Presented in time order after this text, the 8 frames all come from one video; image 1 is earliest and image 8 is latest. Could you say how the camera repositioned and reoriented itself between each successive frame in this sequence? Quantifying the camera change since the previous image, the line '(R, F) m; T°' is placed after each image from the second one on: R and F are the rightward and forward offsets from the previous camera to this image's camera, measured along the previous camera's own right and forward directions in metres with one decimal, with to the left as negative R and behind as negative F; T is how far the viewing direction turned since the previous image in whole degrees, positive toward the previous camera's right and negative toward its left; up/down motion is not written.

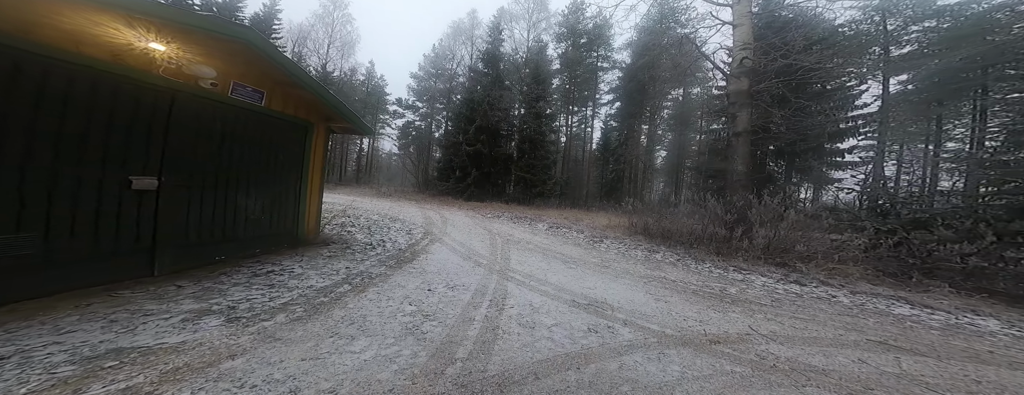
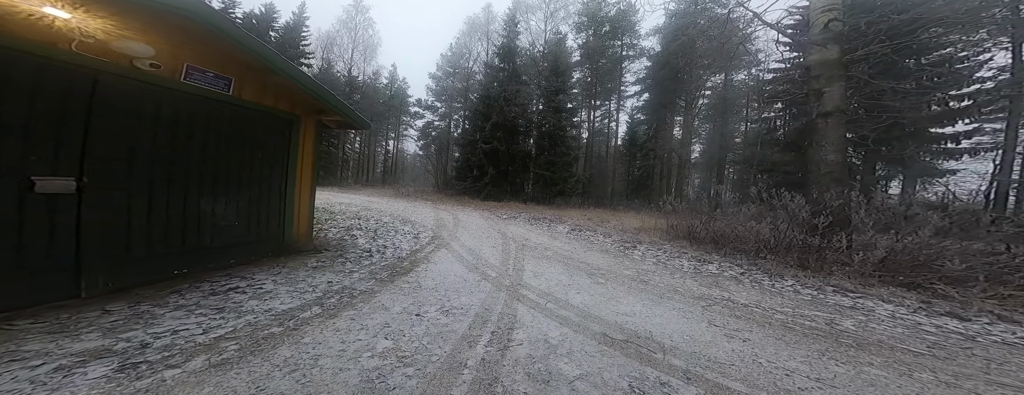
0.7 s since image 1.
(+0.2, +1.0) m; -5°
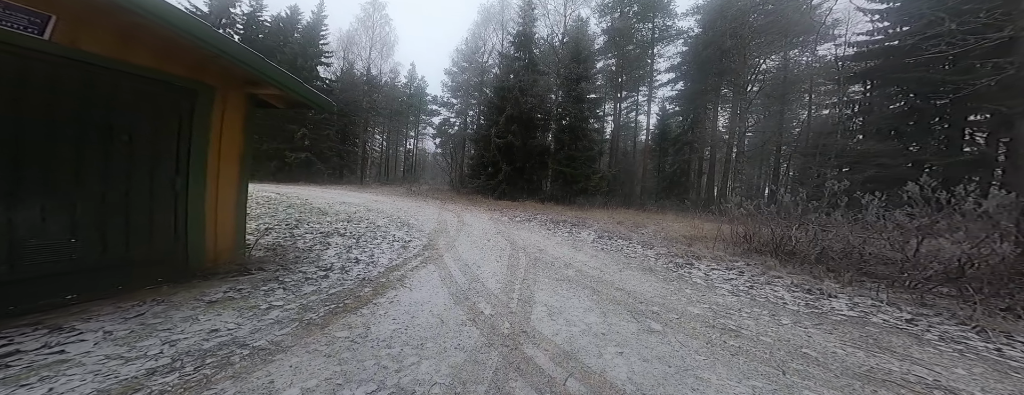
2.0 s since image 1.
(+0.2, +1.7) m; -4°
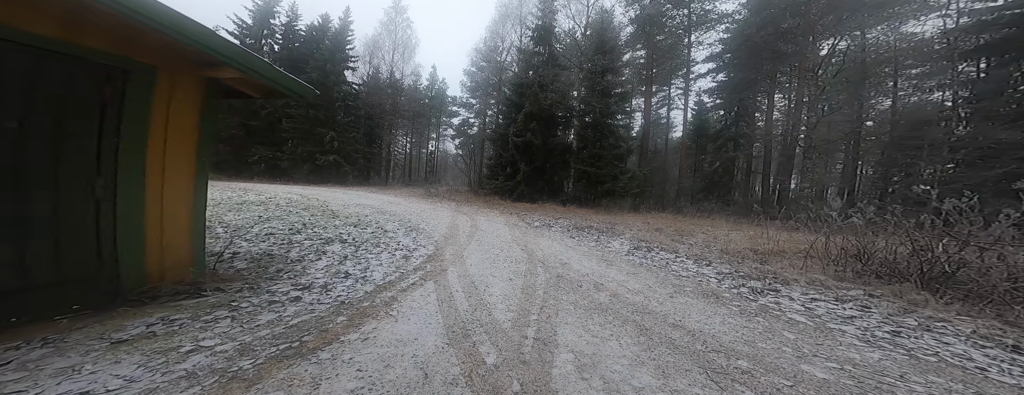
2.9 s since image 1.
(+0.1, +1.0) m; -5°
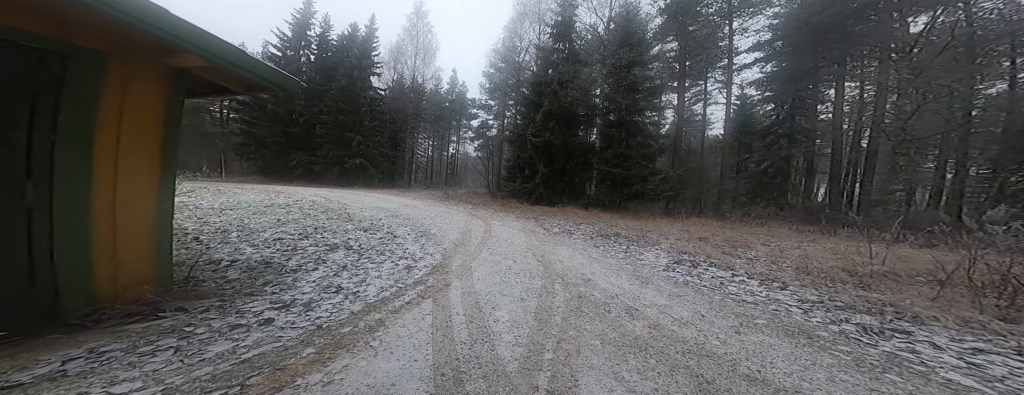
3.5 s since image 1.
(+0.1, +0.7) m; -5°
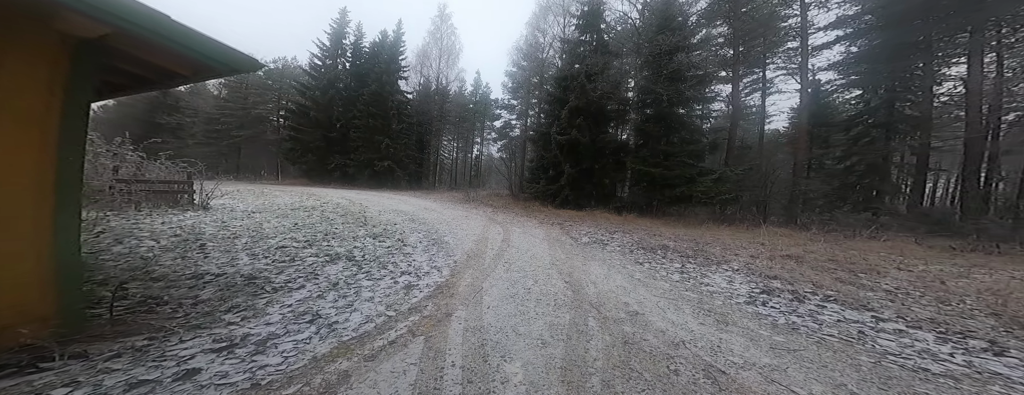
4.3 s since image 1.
(+0.1, +1.0) m; -6°
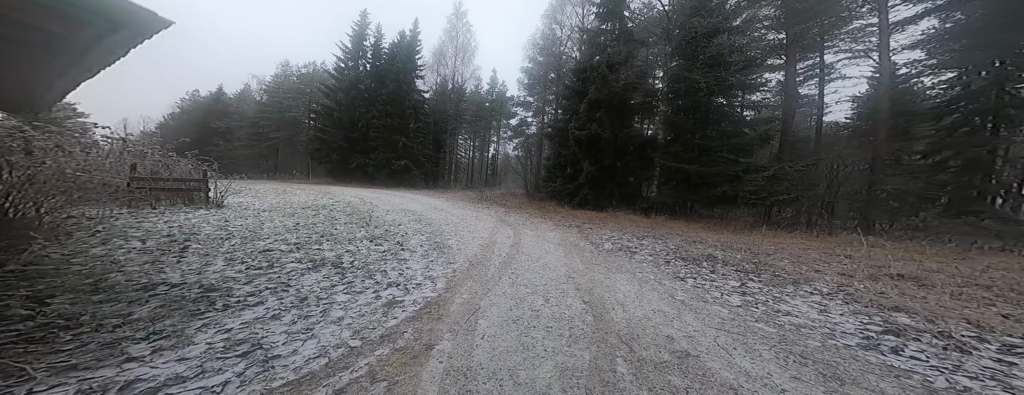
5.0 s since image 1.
(+0.2, +0.9) m; -4°
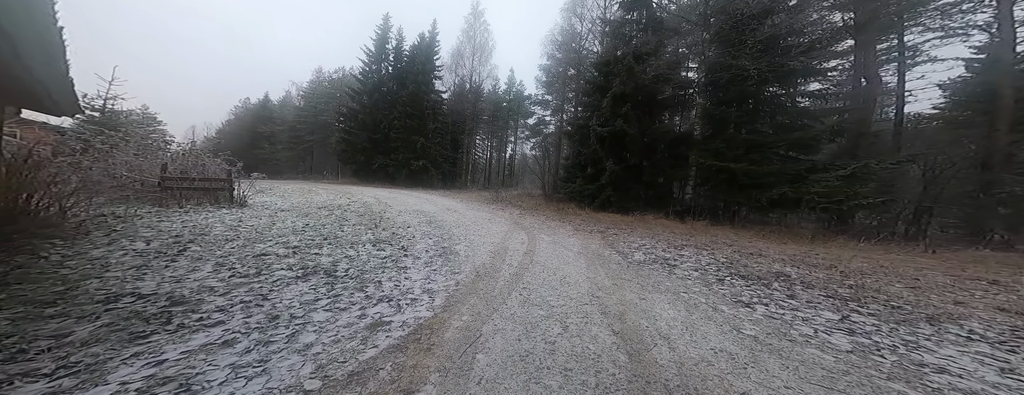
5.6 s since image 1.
(+0.1, +0.7) m; -5°
